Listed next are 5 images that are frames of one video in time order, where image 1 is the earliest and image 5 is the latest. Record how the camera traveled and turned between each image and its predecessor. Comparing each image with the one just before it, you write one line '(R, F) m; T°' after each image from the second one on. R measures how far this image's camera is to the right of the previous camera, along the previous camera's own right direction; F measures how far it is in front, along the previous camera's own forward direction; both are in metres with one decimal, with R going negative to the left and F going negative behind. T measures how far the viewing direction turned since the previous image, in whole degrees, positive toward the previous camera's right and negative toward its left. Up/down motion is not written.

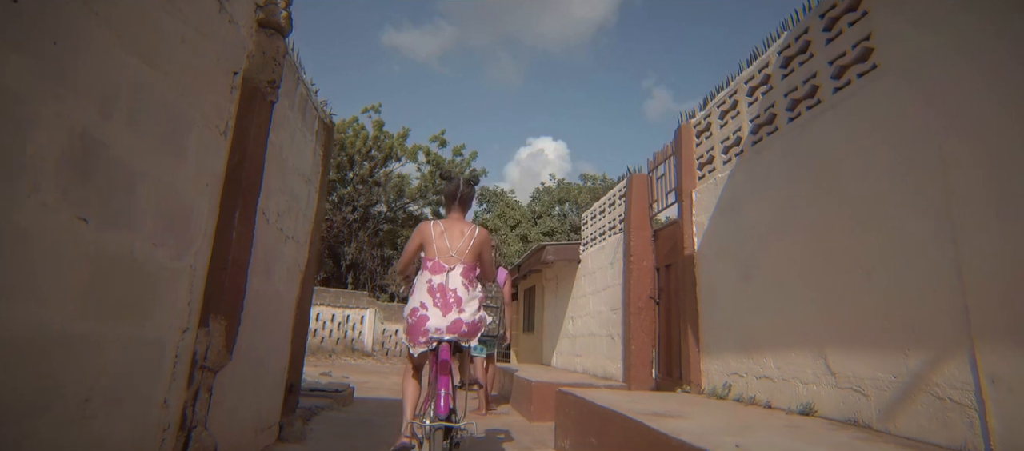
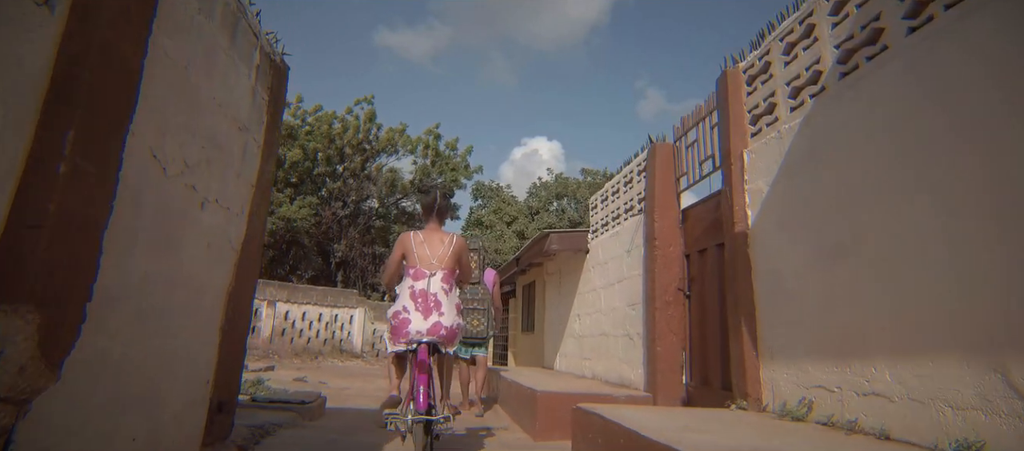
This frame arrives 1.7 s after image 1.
(0.0, +1.0) m; +1°
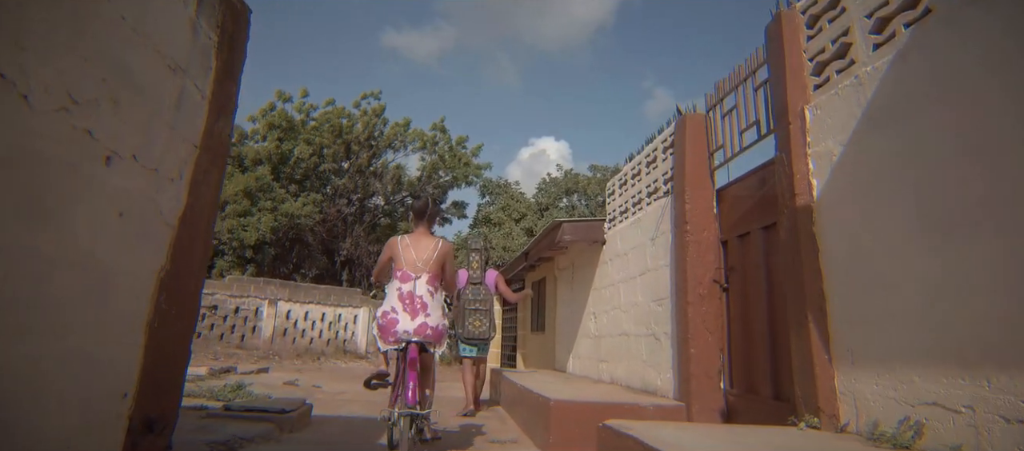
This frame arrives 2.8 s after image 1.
(0.0, +0.6) m; -1°
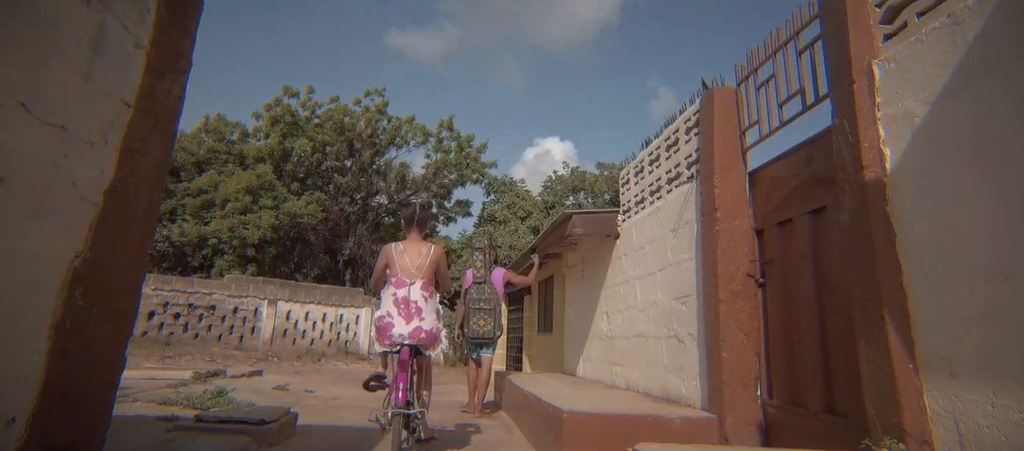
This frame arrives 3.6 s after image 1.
(0.0, +0.5) m; -1°
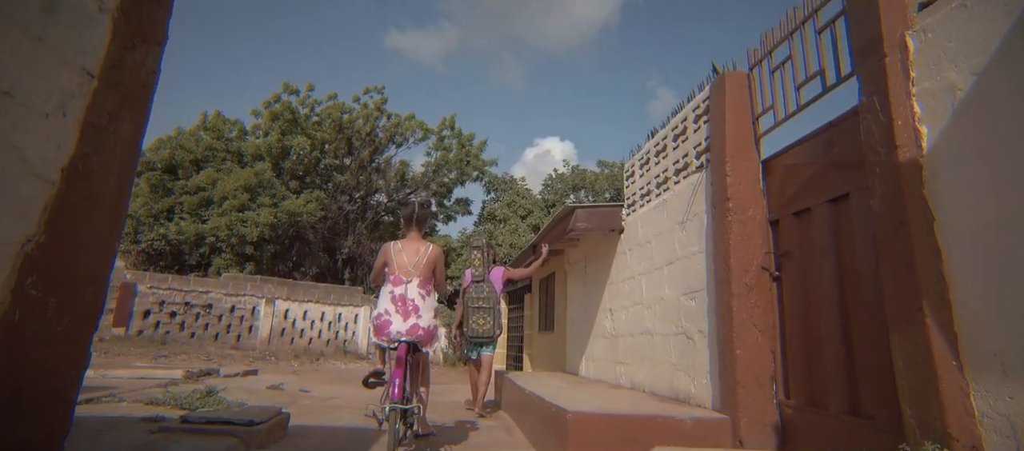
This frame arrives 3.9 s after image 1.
(0.0, +0.2) m; 0°
